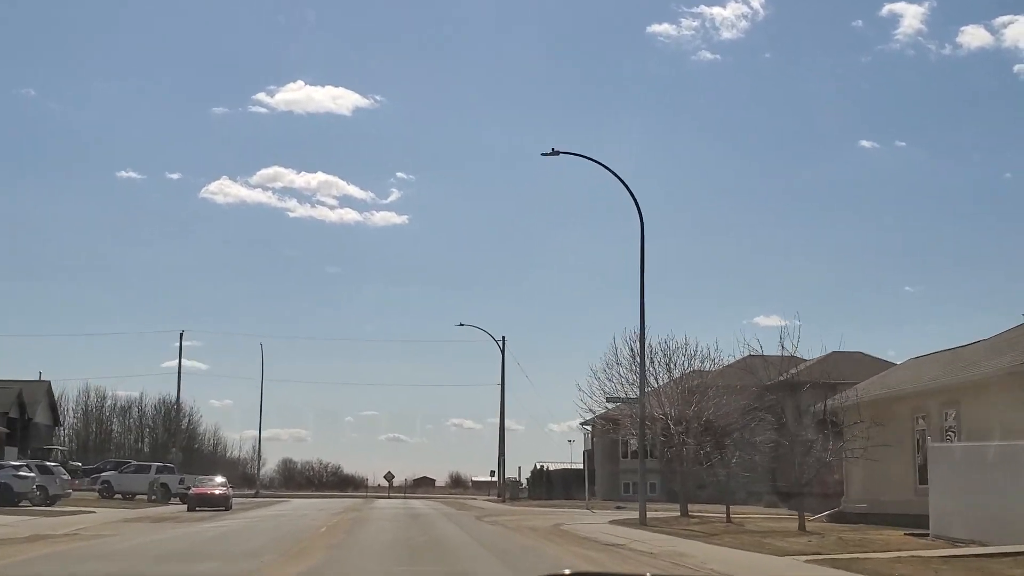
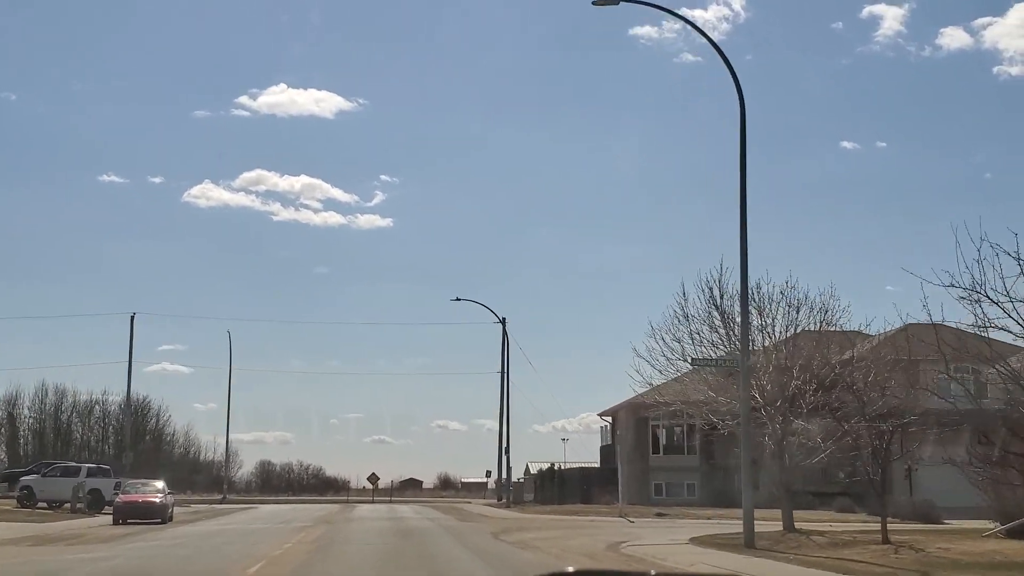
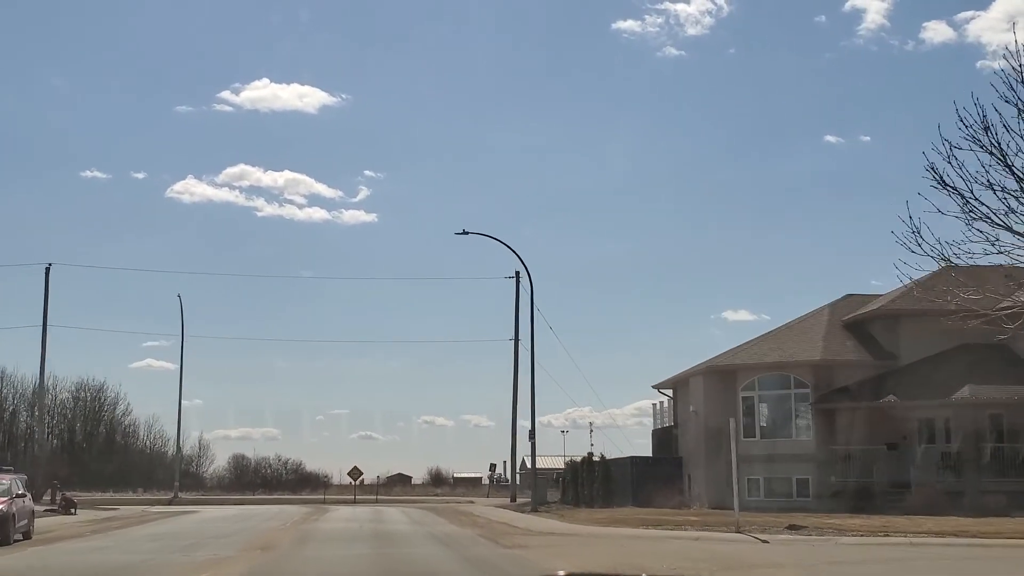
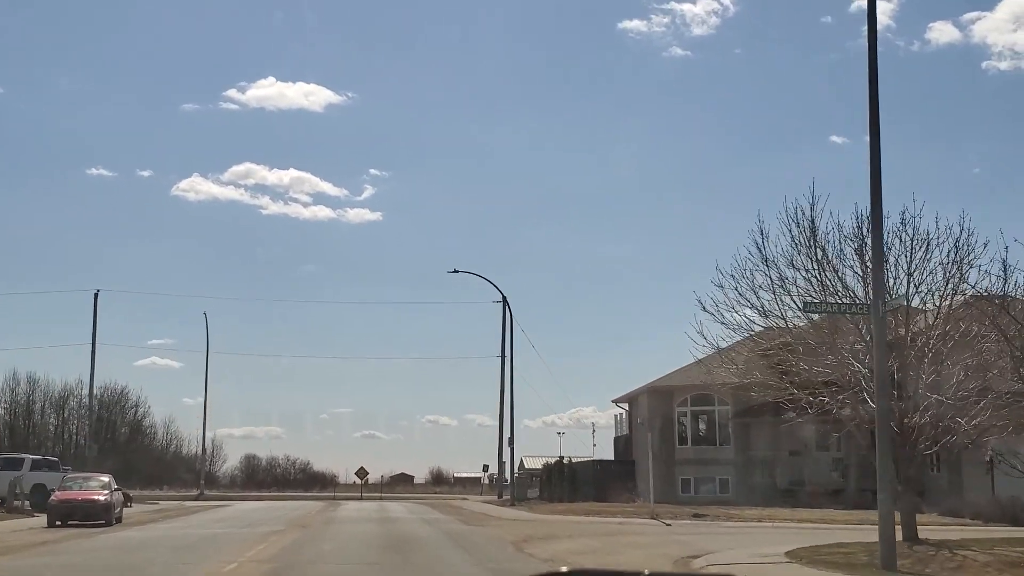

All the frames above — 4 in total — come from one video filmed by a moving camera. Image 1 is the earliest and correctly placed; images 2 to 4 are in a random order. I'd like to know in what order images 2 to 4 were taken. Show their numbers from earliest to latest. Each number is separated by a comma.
2, 4, 3
